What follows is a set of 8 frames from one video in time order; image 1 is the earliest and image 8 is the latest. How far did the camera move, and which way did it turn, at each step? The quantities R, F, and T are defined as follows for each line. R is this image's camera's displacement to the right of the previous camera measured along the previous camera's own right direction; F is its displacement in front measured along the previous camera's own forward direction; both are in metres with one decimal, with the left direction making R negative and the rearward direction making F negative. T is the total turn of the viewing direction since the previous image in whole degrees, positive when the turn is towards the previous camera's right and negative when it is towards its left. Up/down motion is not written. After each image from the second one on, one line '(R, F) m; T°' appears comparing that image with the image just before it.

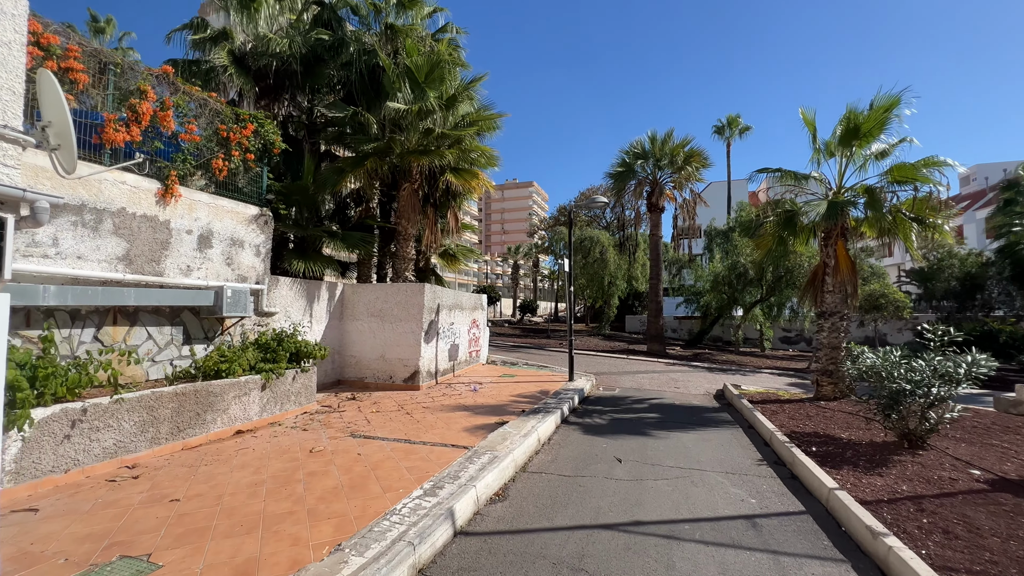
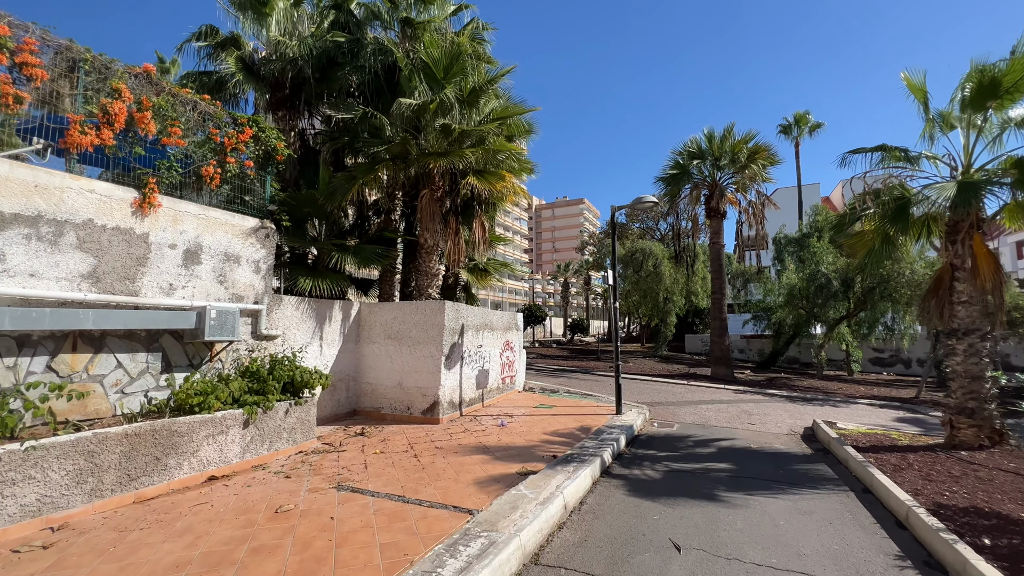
(+0.4, +1.3) m; -7°
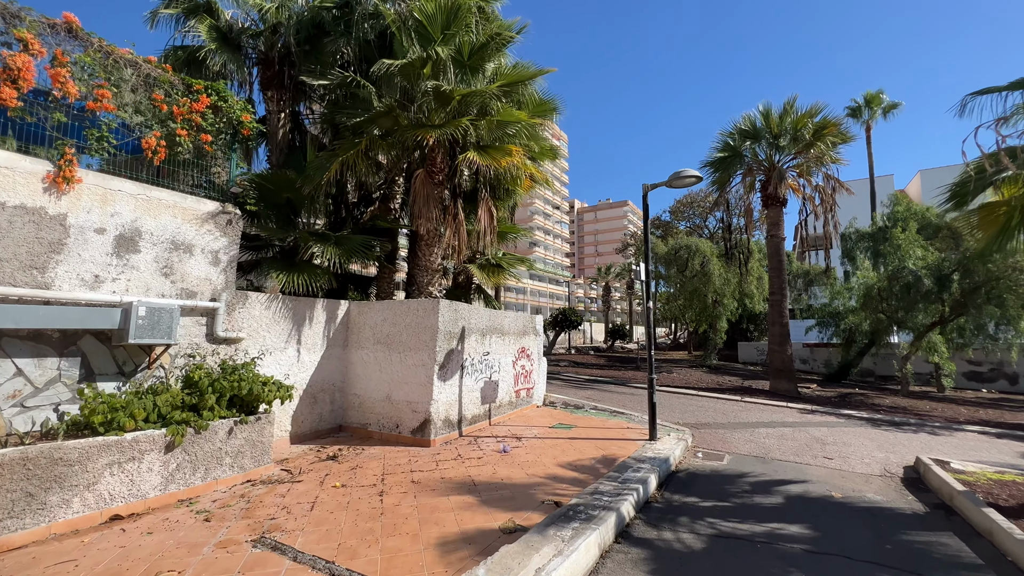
(+0.5, +1.4) m; -6°
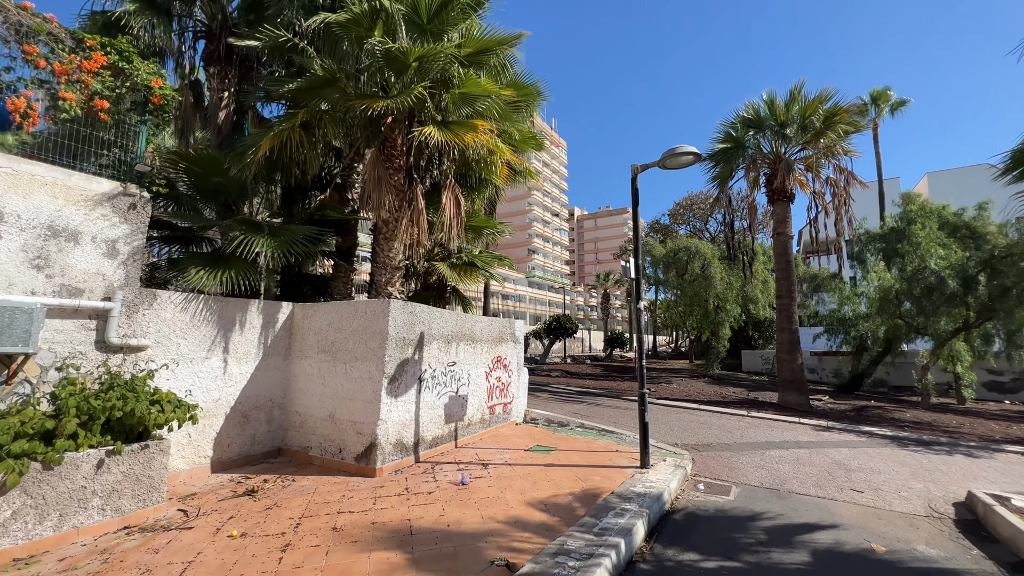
(+0.5, +1.1) m; 0°
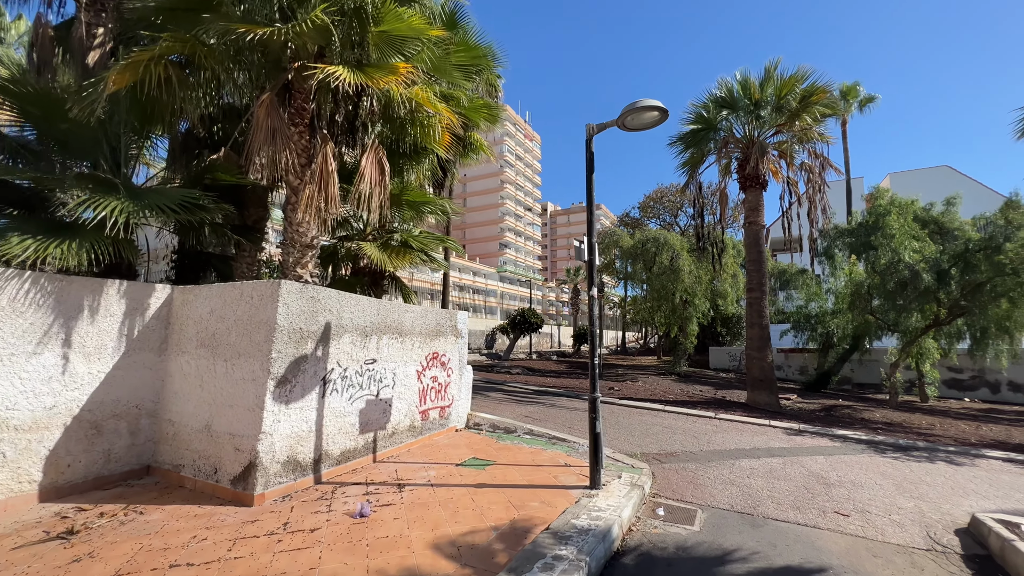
(+0.5, +1.1) m; +3°
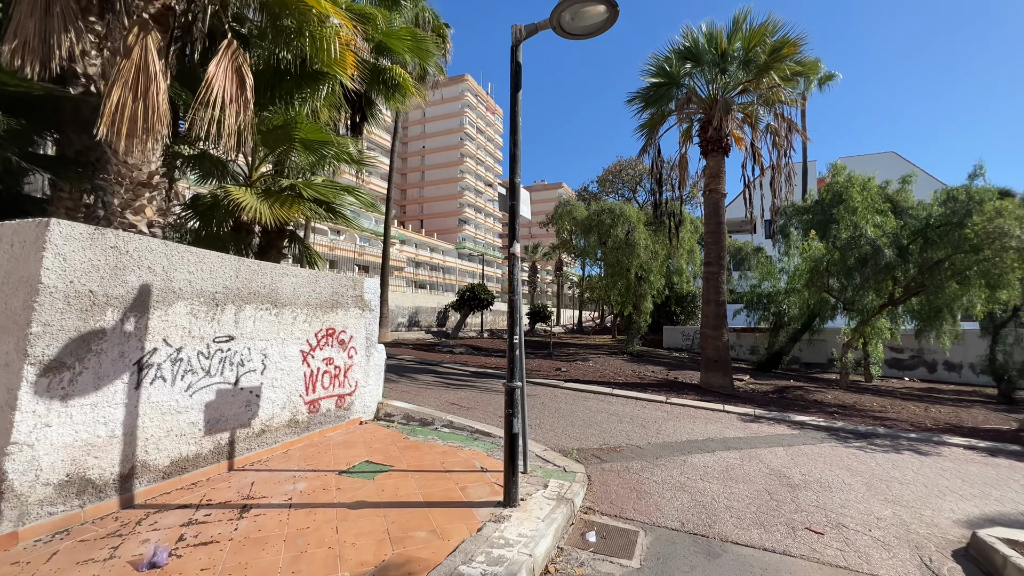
(+0.6, +1.2) m; +5°
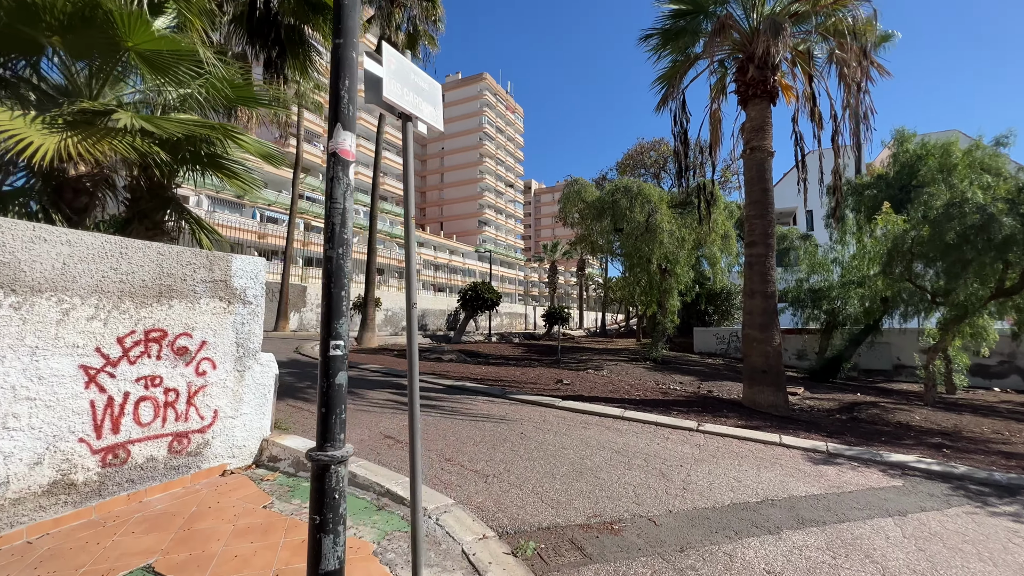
(+0.7, +2.1) m; -3°
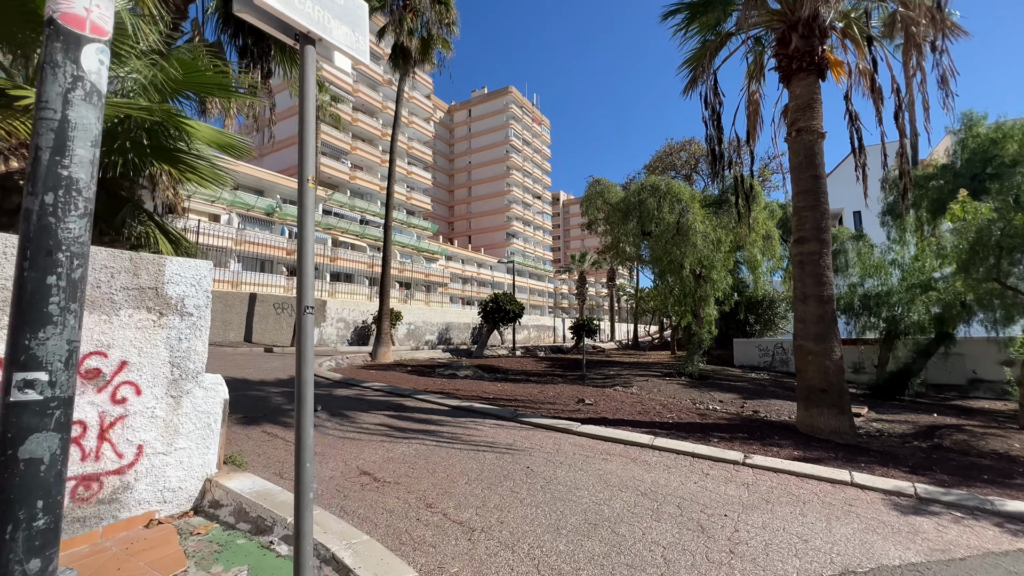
(+0.3, +0.8) m; -4°
